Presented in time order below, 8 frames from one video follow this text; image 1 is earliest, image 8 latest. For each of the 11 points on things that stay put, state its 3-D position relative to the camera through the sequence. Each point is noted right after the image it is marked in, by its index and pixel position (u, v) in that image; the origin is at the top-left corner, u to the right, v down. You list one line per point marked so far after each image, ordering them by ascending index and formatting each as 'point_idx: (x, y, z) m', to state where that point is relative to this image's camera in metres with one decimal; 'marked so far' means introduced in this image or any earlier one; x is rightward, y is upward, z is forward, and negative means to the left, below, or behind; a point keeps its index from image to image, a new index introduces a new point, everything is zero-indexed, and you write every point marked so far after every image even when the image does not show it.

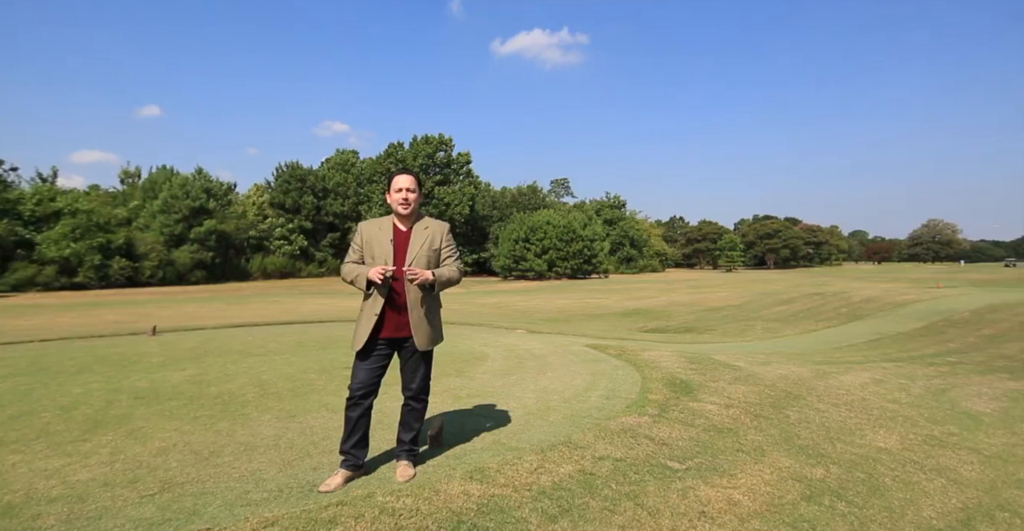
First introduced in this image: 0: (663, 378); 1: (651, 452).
0: (+1.9, -1.4, +6.3) m
1: (+1.1, -1.4, +3.8) m
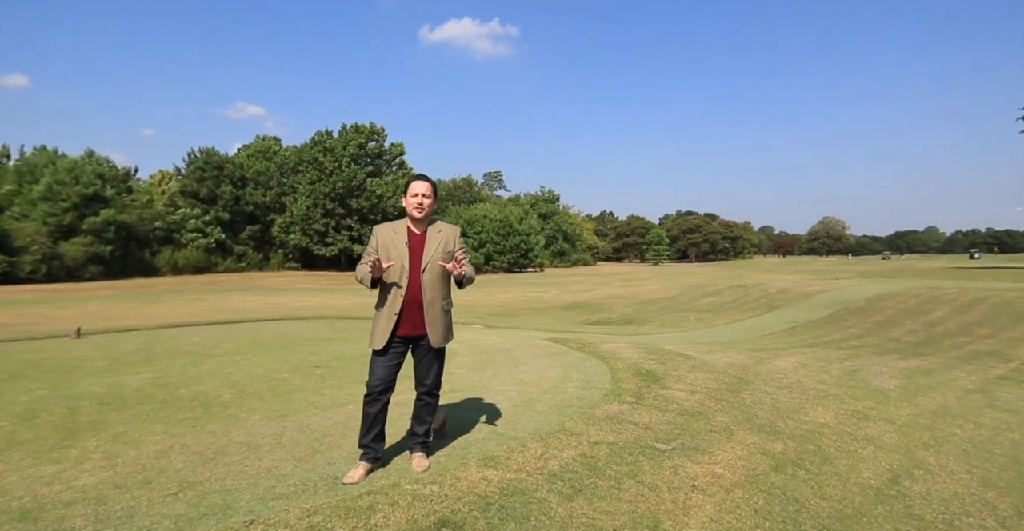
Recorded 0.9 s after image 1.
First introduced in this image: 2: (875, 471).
0: (+1.6, -1.4, +6.8) m
1: (+1.1, -1.4, +4.2) m
2: (+3.1, -1.7, +4.3) m
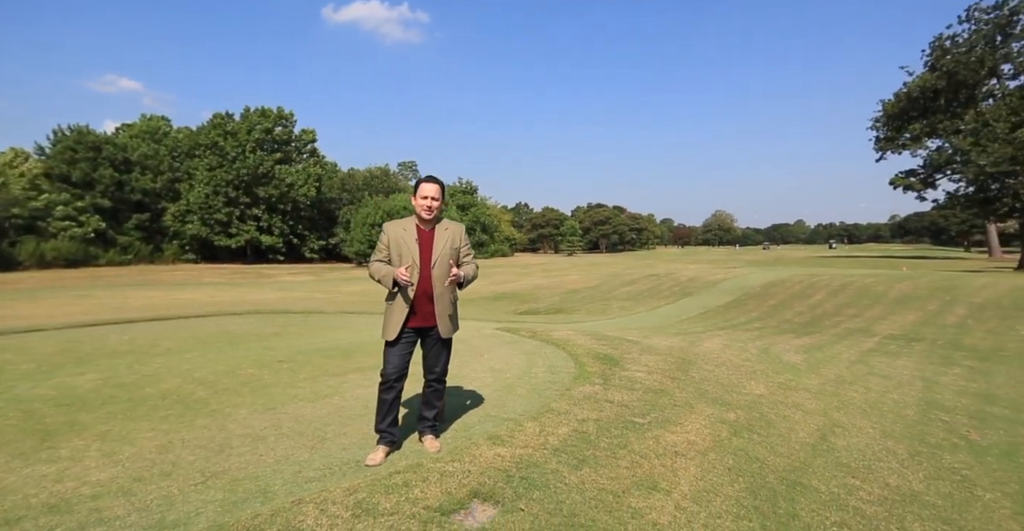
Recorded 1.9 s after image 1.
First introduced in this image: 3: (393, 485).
0: (+1.1, -1.2, +7.4) m
1: (+1.0, -1.3, +4.8) m
2: (+3.0, -1.6, +5.2) m
3: (-0.7, -1.3, +3.1) m
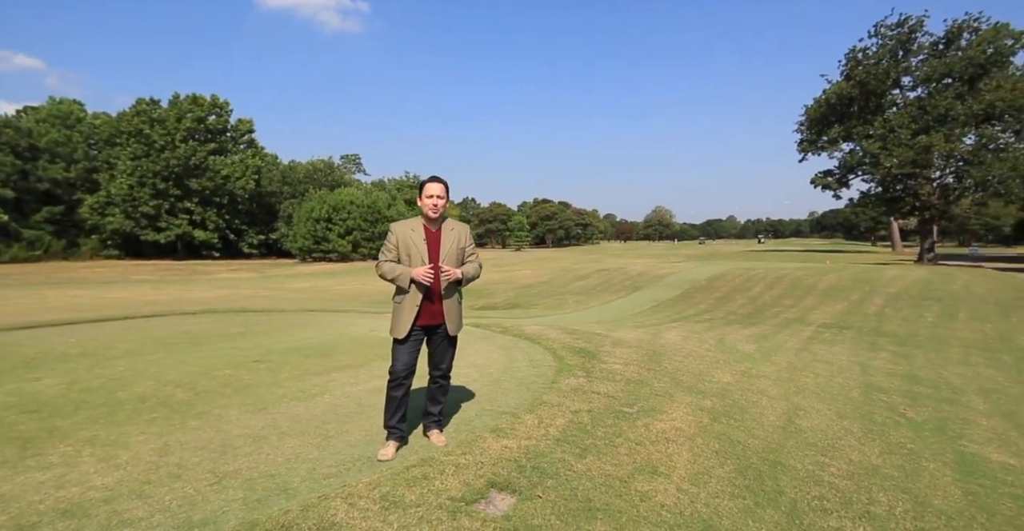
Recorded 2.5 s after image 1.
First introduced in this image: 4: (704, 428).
0: (+0.8, -1.2, +7.6) m
1: (+0.9, -1.3, +5.0) m
2: (+2.8, -1.6, +5.6) m
3: (-0.6, -1.3, +3.2) m
4: (+1.7, -1.5, +4.6) m
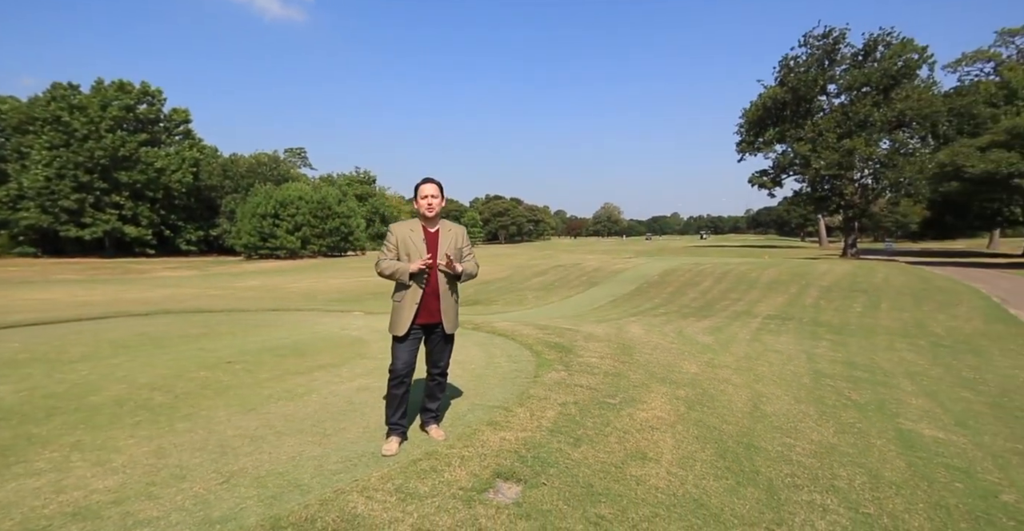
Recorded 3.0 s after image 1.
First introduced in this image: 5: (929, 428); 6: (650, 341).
0: (+0.4, -1.2, +7.8) m
1: (+0.8, -1.3, +5.2) m
2: (+2.7, -1.6, +6.0) m
3: (-0.6, -1.3, +3.3) m
4: (+1.6, -1.4, +5.0) m
5: (+5.0, -1.9, +6.3) m
6: (+2.7, -1.5, +10.1) m
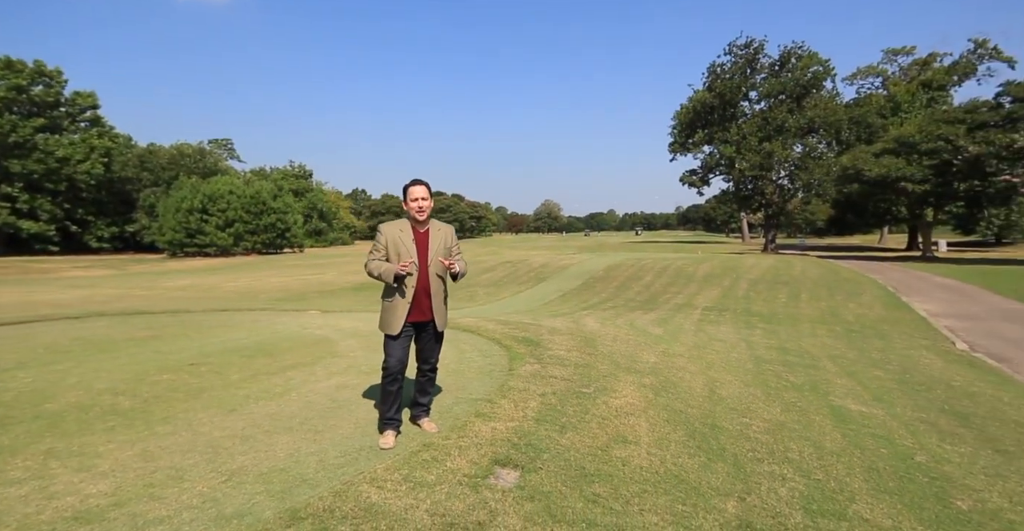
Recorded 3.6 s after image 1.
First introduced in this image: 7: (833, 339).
0: (-0.1, -1.1, +8.1) m
1: (+0.6, -1.3, +5.5) m
2: (+2.3, -1.5, +6.5) m
3: (-0.6, -1.3, +3.5) m
4: (+1.4, -1.4, +5.3) m
5: (+4.7, -1.9, +7.0) m
6: (+1.9, -1.4, +10.6) m
7: (+8.5, -1.9, +13.7) m
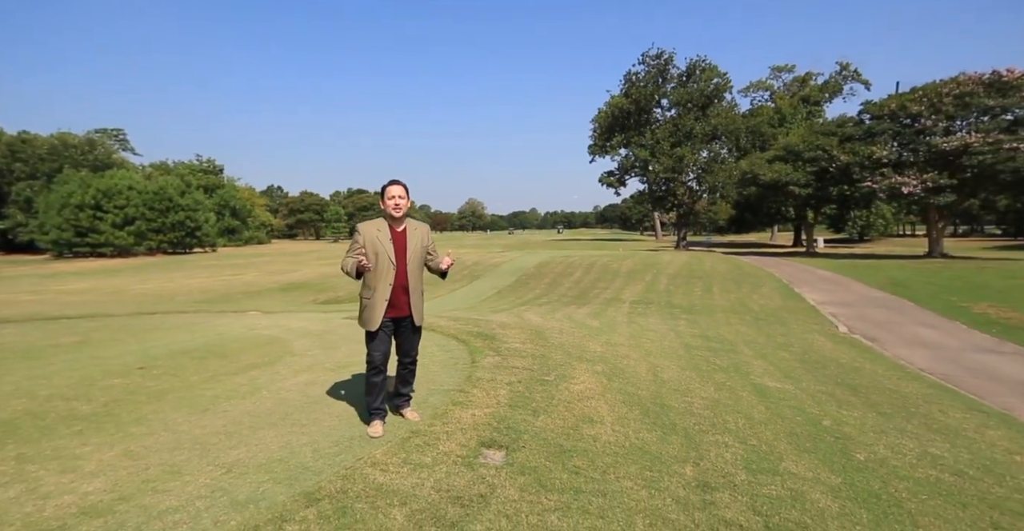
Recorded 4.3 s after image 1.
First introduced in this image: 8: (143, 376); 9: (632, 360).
0: (-0.8, -1.1, +8.3) m
1: (+0.2, -1.2, +5.9) m
2: (+1.8, -1.5, +7.1) m
3: (-0.7, -1.3, +3.7) m
4: (+1.1, -1.4, +5.8) m
5: (+4.0, -1.8, +7.9) m
6: (+0.9, -1.4, +11.1) m
7: (+6.9, -1.9, +15.1) m
8: (-4.2, -1.2, +5.8) m
9: (+1.8, -1.5, +7.8) m
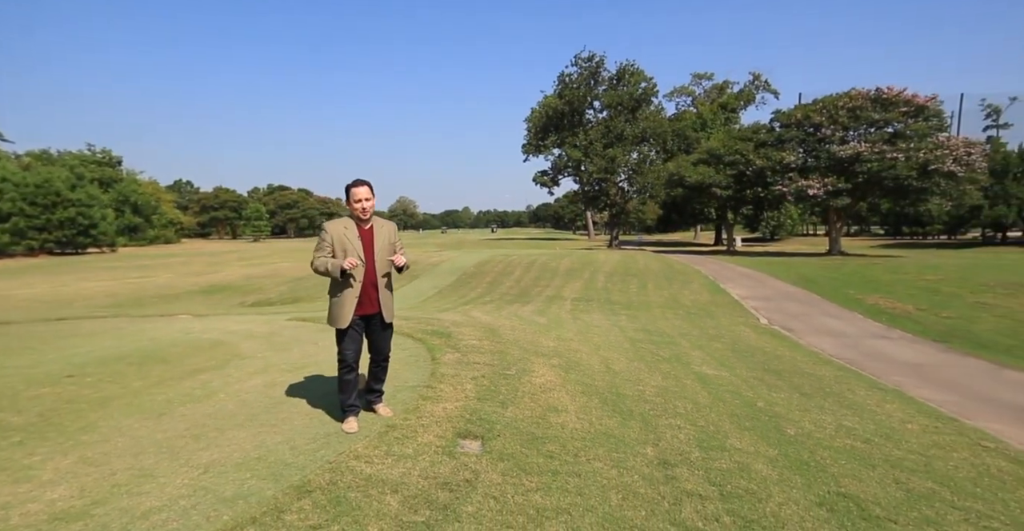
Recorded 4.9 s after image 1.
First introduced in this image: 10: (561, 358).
0: (-1.5, -1.1, +8.4) m
1: (-0.3, -1.2, +6.1) m
2: (+1.2, -1.4, +7.5) m
3: (-0.9, -1.3, +3.8) m
4: (+0.6, -1.3, +6.1) m
5: (+3.3, -1.8, +8.6) m
6: (-0.2, -1.3, +11.3) m
7: (+5.3, -1.8, +16.0) m
8: (-4.6, -1.2, +5.5) m
9: (+1.1, -1.4, +8.2) m
10: (+0.7, -1.3, +7.3) m
